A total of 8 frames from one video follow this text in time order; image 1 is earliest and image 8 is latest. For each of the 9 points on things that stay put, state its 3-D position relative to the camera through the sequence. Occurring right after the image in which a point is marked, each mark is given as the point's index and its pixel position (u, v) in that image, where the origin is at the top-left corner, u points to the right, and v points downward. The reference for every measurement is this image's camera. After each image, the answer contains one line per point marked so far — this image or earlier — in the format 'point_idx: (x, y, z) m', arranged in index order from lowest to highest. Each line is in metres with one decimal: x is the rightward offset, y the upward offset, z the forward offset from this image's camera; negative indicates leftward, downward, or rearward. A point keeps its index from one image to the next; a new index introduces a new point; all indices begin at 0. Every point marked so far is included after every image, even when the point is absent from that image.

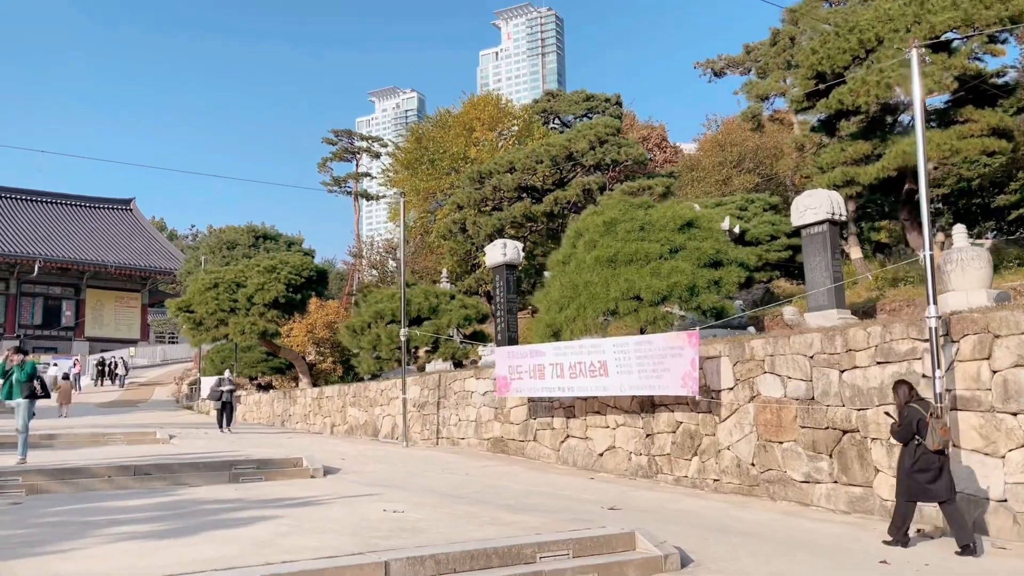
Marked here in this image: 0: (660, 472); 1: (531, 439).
0: (+1.7, -2.1, +9.8) m
1: (+0.3, -2.2, +12.1) m
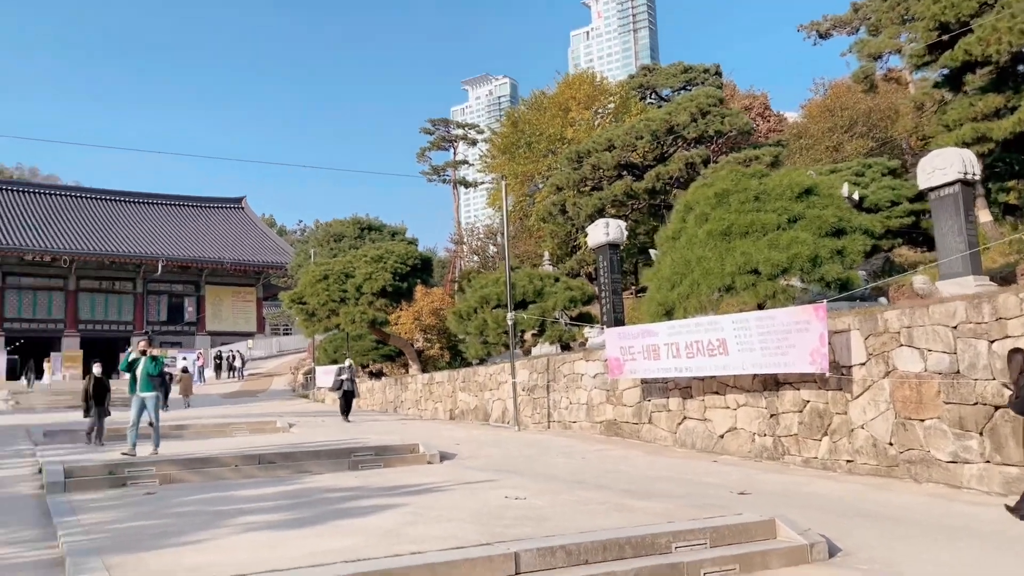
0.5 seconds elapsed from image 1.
0: (+3.0, -1.8, +9.3) m
1: (+1.9, -1.9, +11.8) m
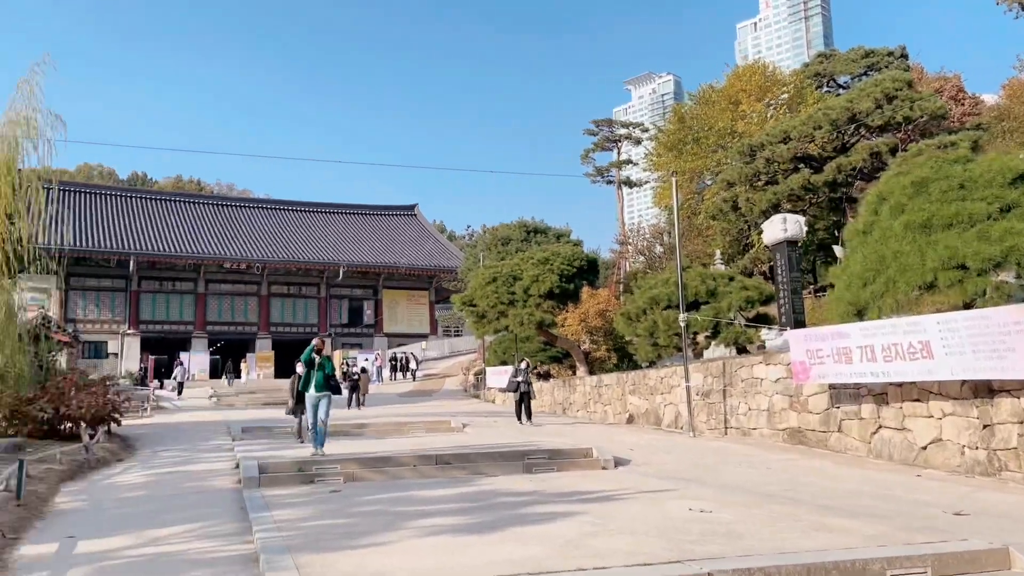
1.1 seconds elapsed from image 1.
0: (+4.9, -1.8, +8.3) m
1: (+4.2, -1.8, +10.9) m
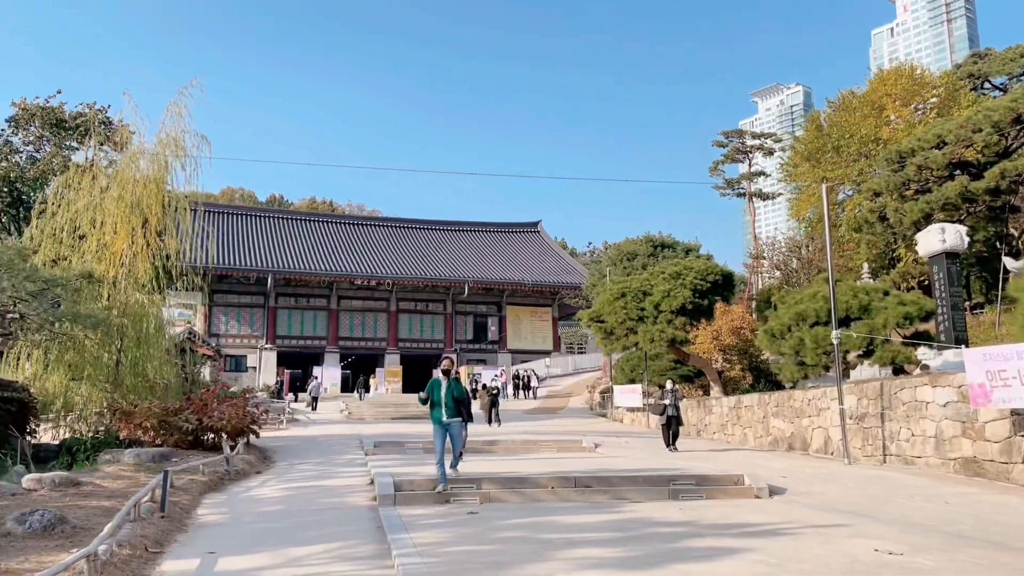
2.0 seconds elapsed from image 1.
0: (+6.2, -1.9, +7.0) m
1: (+5.9, -2.0, +9.7) m
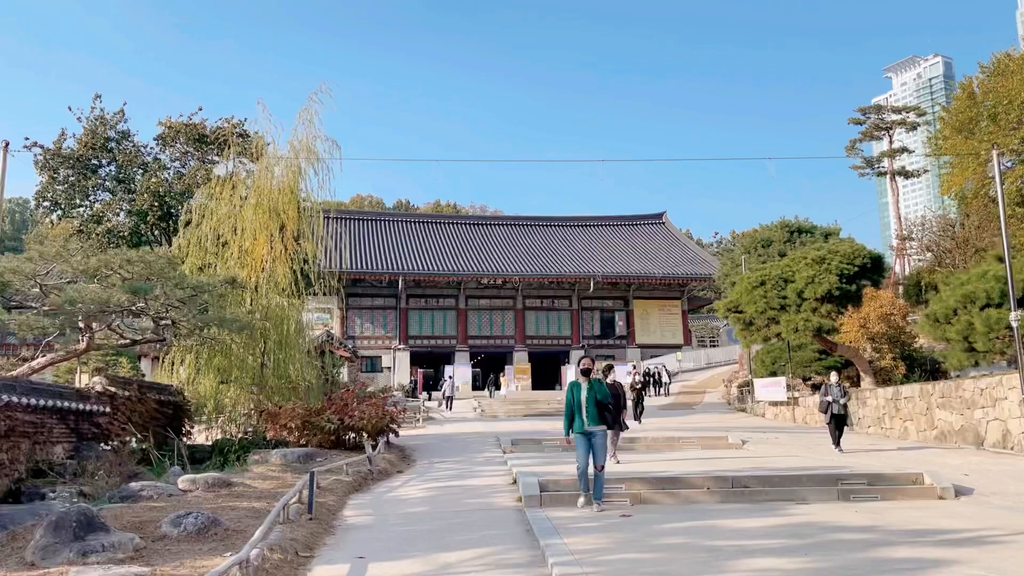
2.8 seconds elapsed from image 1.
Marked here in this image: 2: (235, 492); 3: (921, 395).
0: (+7.3, -1.6, +5.6) m
1: (+7.4, -1.7, +8.4) m
2: (-2.6, -1.9, +8.0) m
3: (+7.5, -2.0, +15.4) m
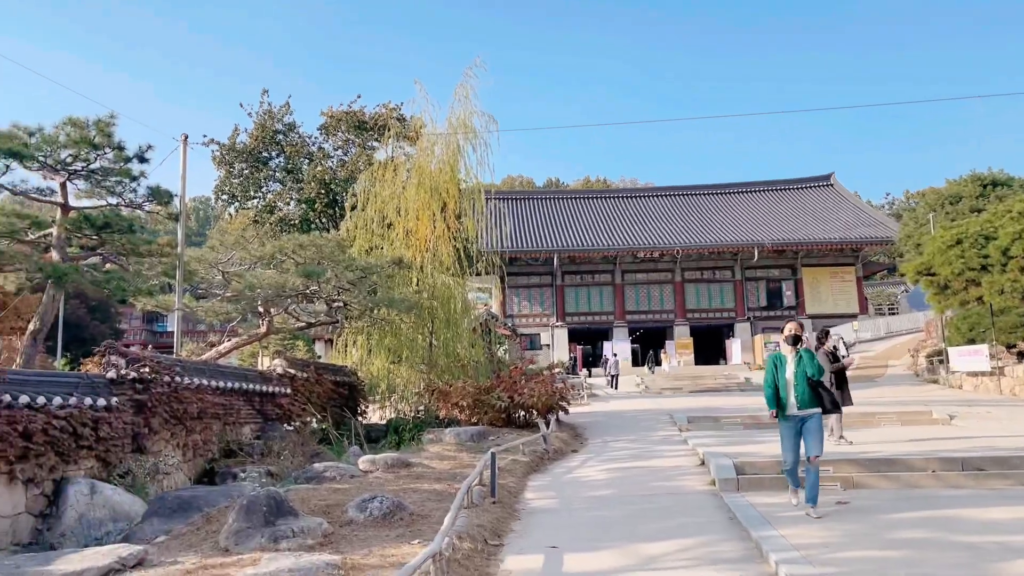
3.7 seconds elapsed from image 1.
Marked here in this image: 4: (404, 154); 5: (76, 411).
0: (+8.4, -1.1, +3.8) m
1: (+9.0, -1.1, +6.4) m
2: (-0.9, -1.7, +7.8) m
3: (+10.4, -1.2, +13.3) m
4: (-1.8, +2.3, +14.3) m
5: (-3.8, -1.1, +7.3) m
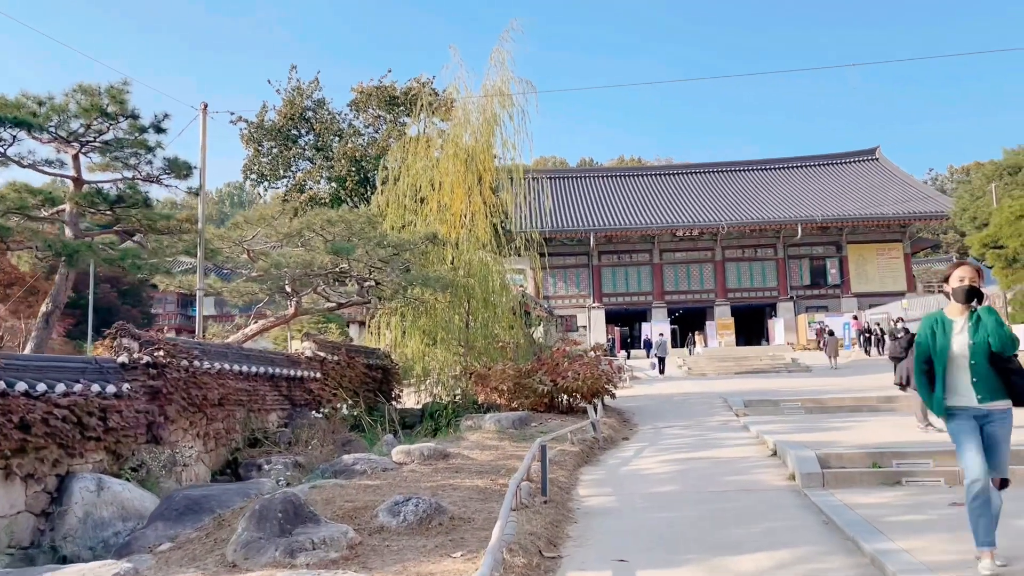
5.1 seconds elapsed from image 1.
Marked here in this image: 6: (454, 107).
0: (+8.6, -0.8, +2.6) m
1: (+9.3, -0.8, +5.2) m
2: (-0.5, -1.5, +7.1) m
3: (+11.0, -0.7, +12.1) m
4: (-1.2, +2.6, +13.5) m
5: (-3.4, -0.9, +6.7) m
6: (-0.9, +2.9, +13.4) m
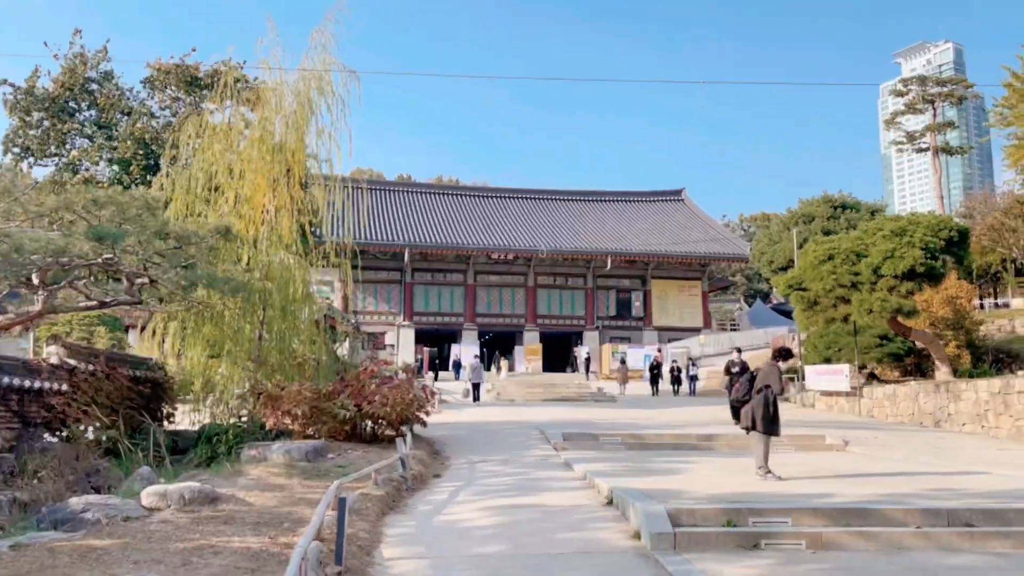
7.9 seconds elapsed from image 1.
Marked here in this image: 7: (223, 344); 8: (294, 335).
0: (+8.0, -1.4, +3.2) m
1: (+8.1, -1.4, +5.9) m
2: (-1.9, -1.5, +5.5) m
3: (+8.2, -1.6, +13.0) m
4: (-3.8, +2.6, +11.8) m
5: (-4.6, -0.7, +4.5) m
6: (-3.5, +2.8, +11.8) m
7: (-3.6, -0.7, +10.6) m
8: (-2.8, -0.6, +11.0) m
